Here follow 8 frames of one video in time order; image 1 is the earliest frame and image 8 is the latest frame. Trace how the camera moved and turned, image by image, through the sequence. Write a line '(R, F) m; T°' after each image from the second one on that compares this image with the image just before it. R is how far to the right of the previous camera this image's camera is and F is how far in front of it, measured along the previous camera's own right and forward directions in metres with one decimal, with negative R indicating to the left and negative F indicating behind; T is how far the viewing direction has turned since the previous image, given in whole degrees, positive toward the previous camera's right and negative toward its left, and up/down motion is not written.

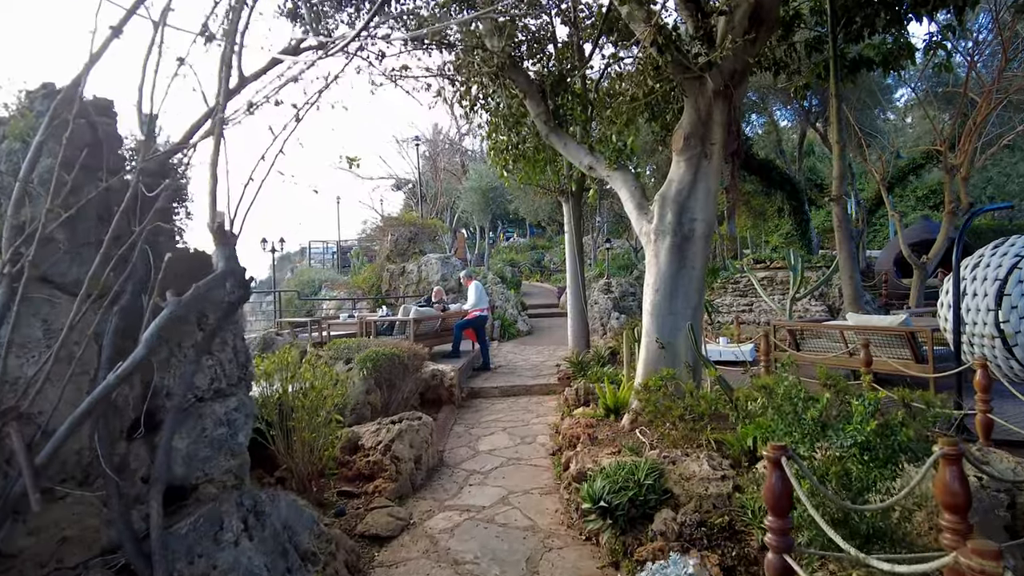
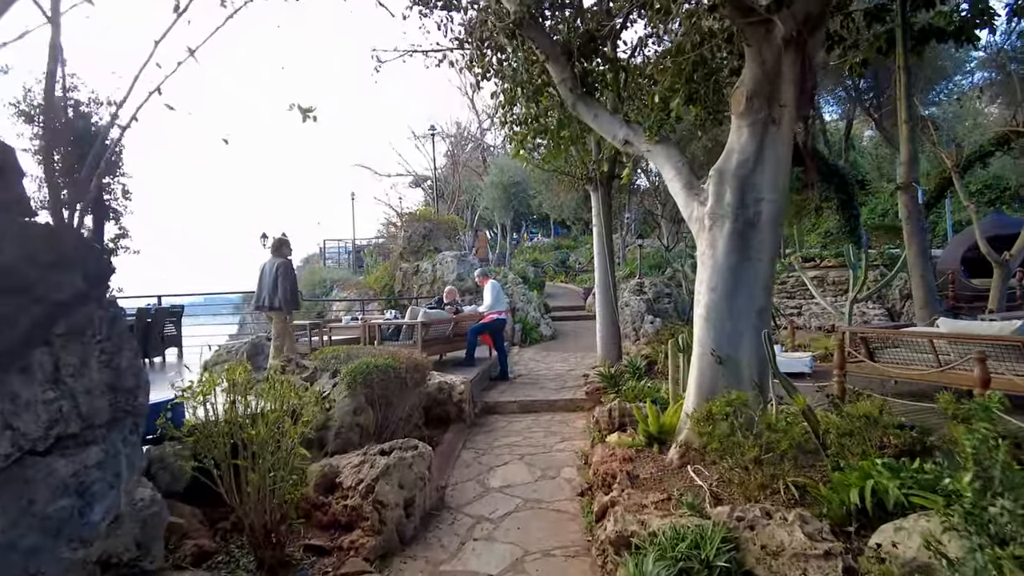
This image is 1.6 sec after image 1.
(0.0, +1.2) m; -2°
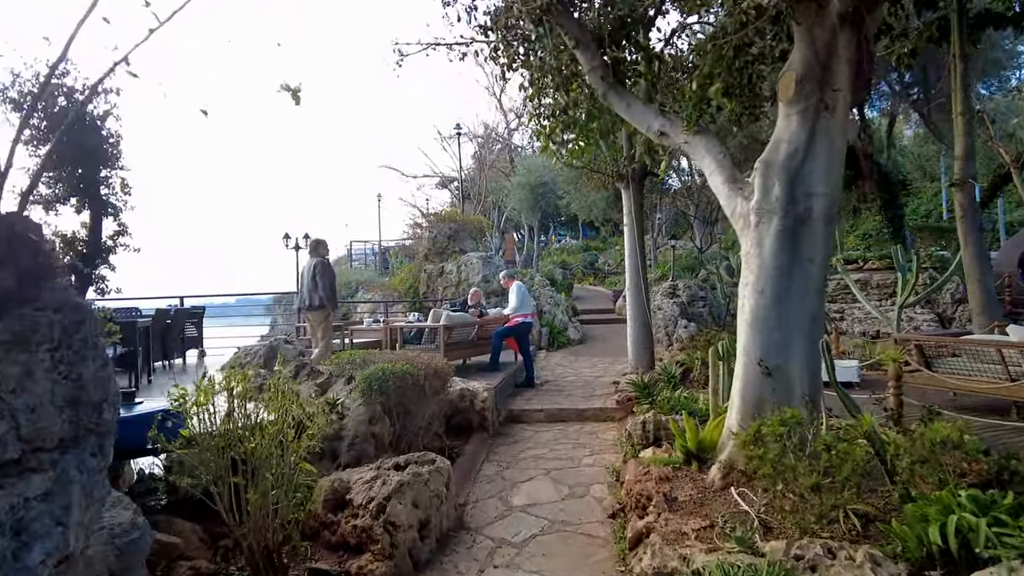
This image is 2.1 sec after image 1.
(0.0, +0.4) m; -2°
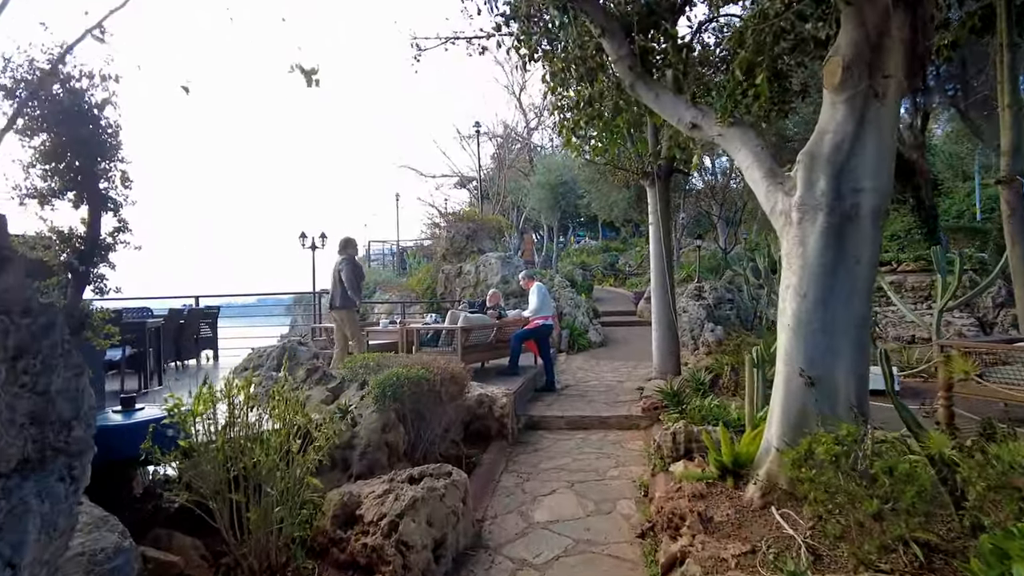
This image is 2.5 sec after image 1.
(0.0, +0.3) m; -2°
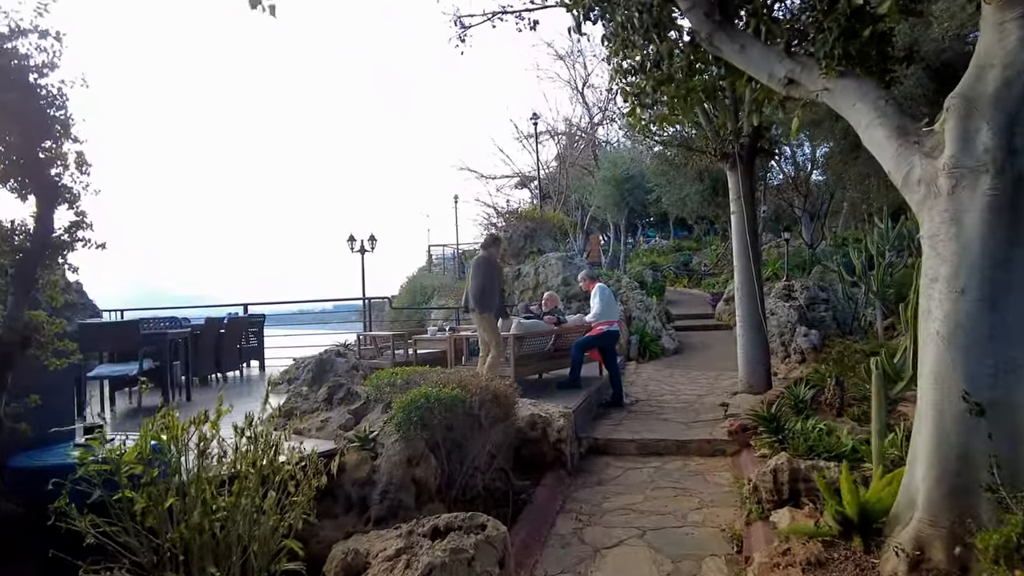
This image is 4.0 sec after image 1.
(+0.1, +0.9) m; -6°
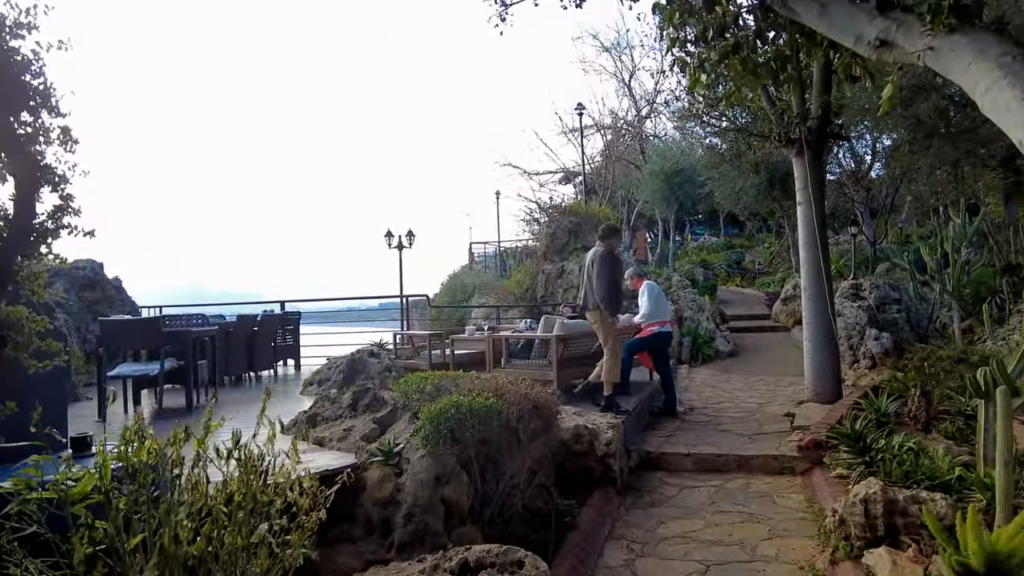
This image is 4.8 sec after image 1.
(0.0, +0.5) m; -4°
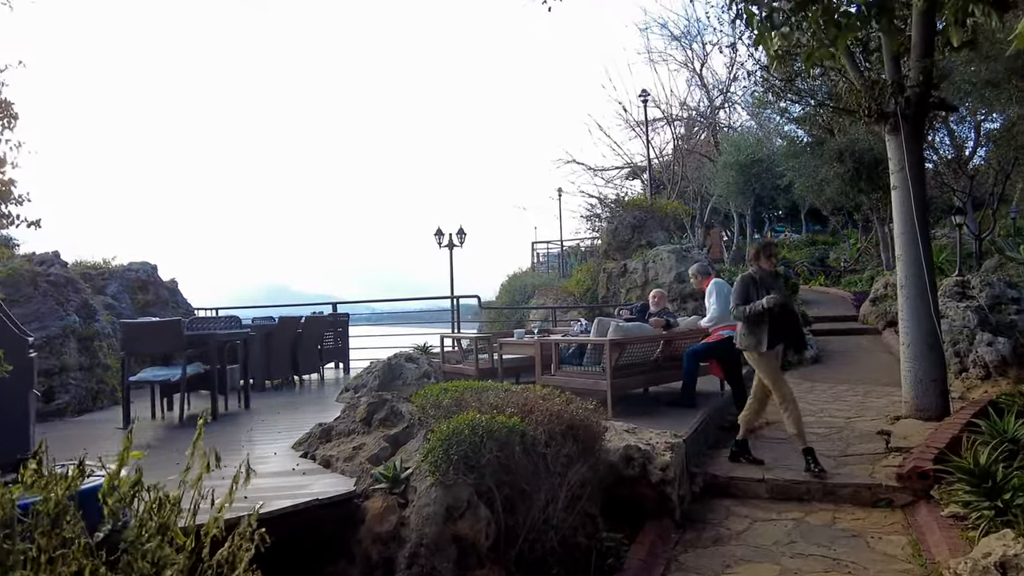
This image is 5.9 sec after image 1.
(+0.2, +0.6) m; -6°
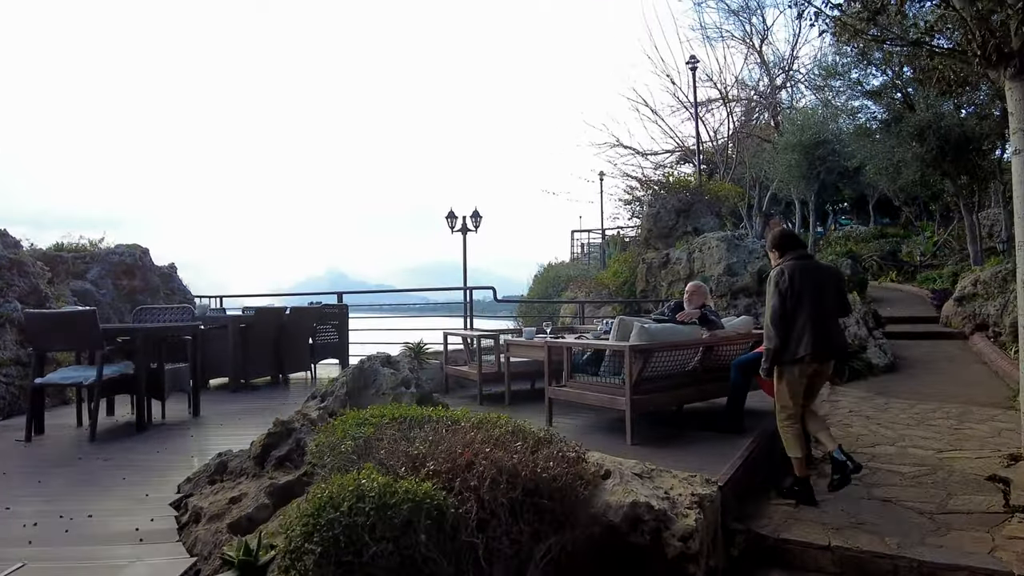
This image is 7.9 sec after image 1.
(+0.4, +1.2) m; -5°
